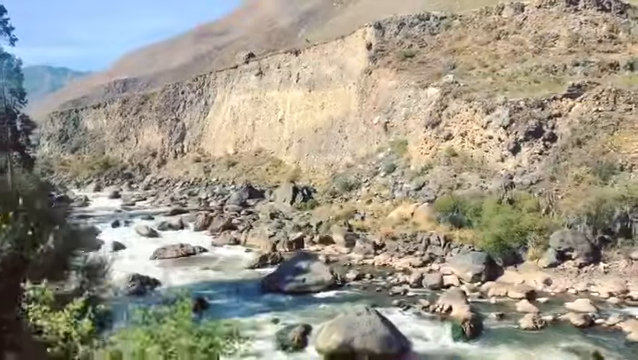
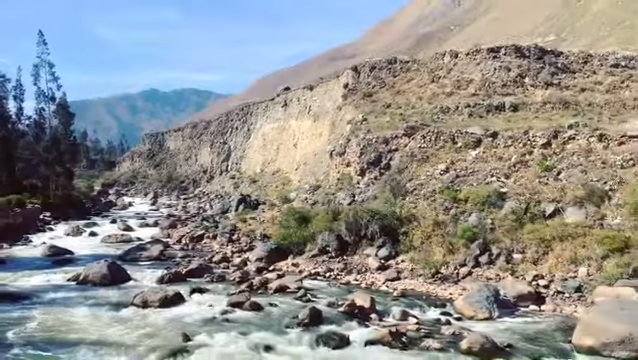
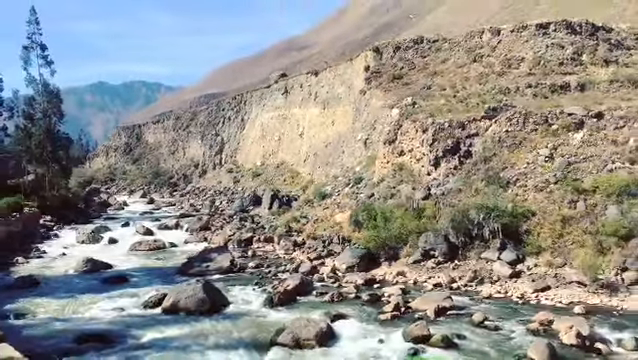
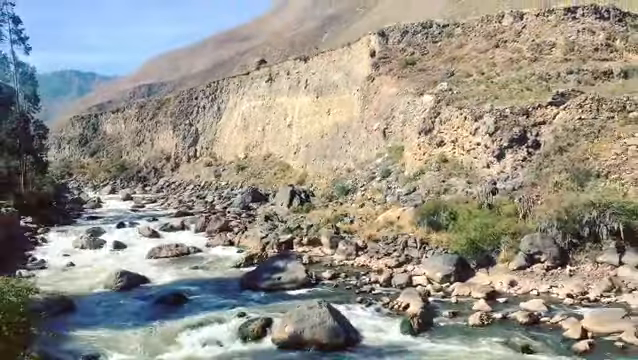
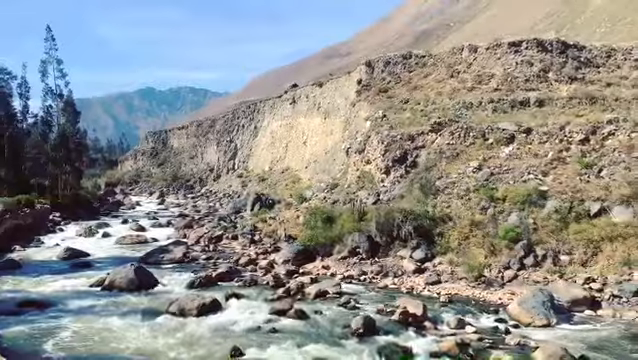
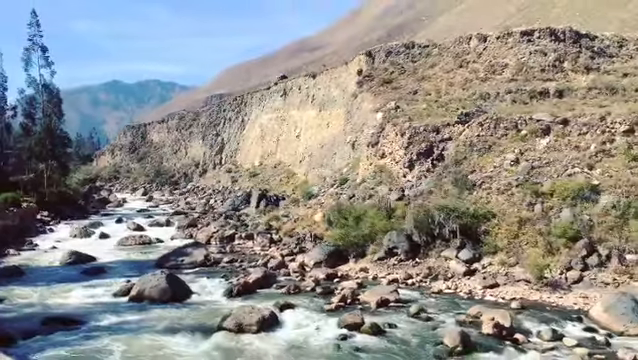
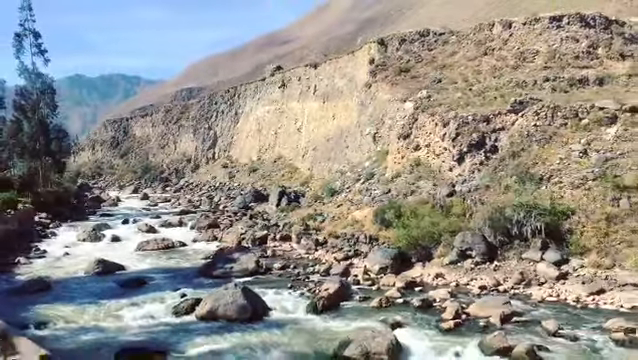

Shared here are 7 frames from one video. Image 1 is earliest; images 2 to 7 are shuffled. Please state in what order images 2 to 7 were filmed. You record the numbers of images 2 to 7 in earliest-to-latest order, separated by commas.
4, 7, 3, 6, 5, 2
